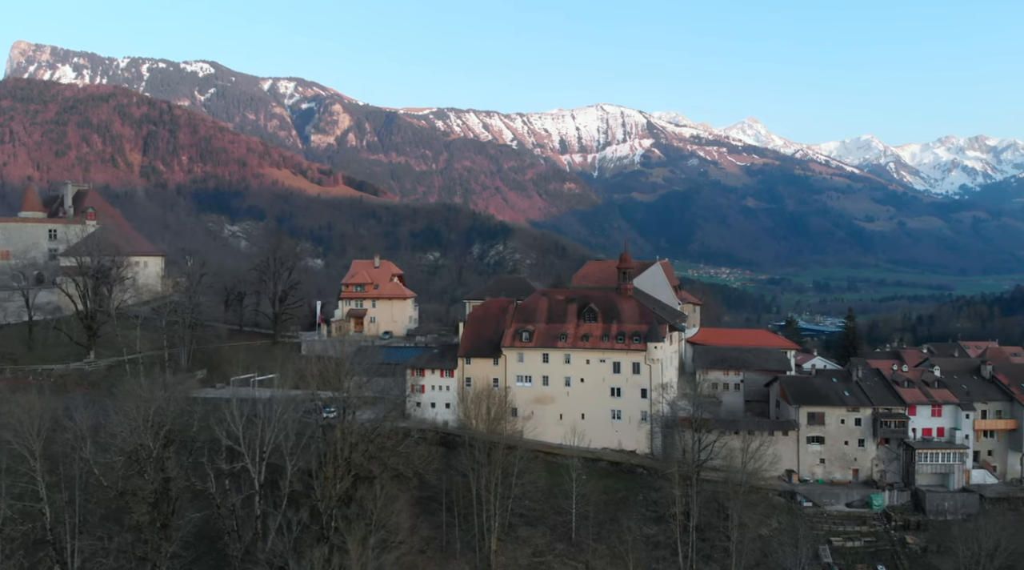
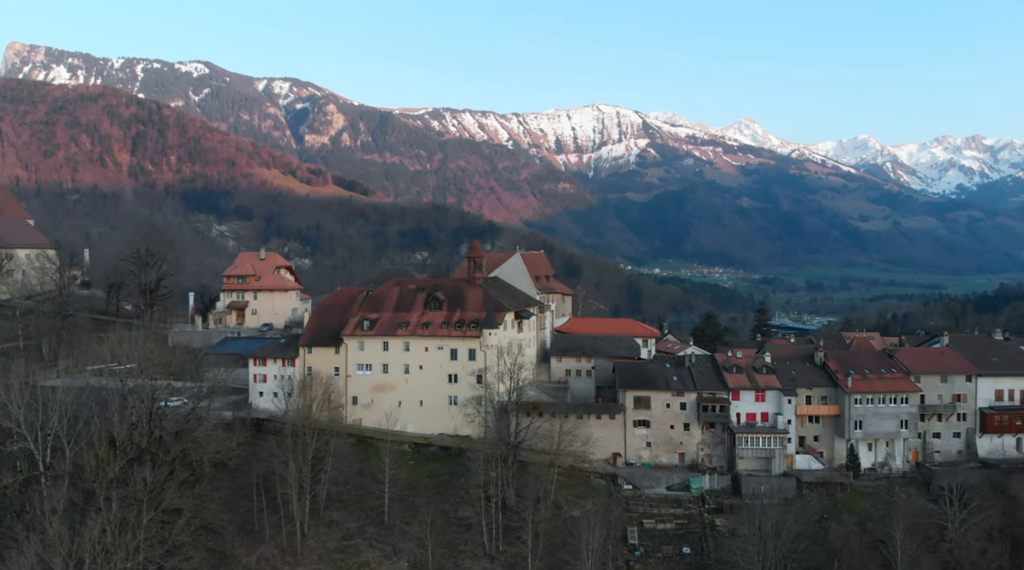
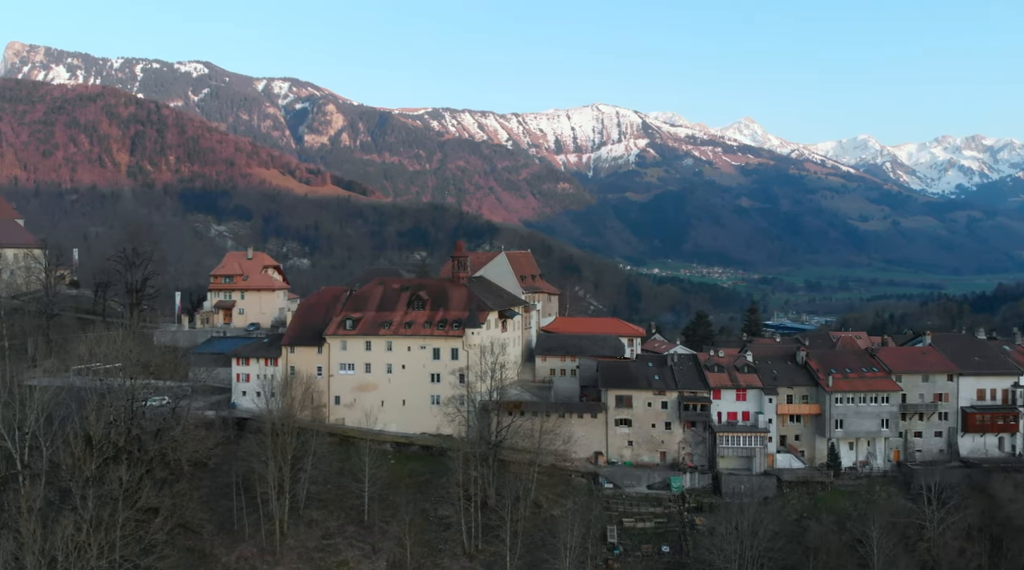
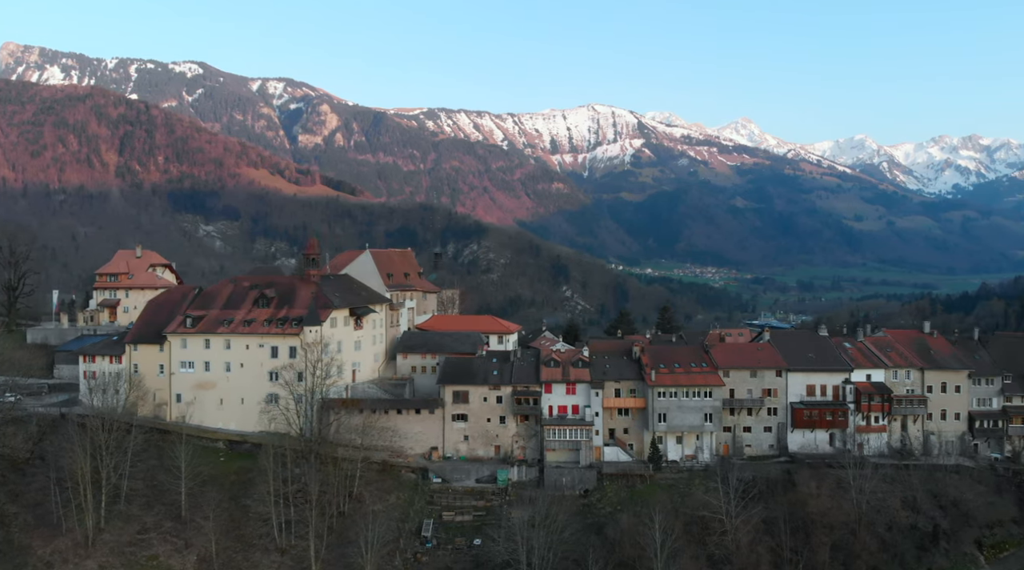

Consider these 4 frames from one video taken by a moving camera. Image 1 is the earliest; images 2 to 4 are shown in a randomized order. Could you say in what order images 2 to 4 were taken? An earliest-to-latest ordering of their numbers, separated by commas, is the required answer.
2, 3, 4
